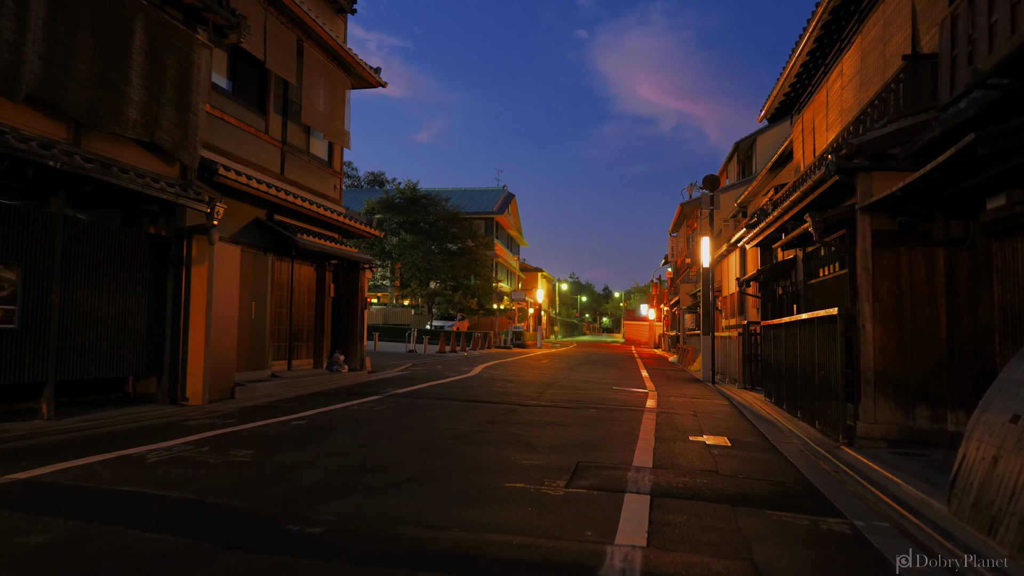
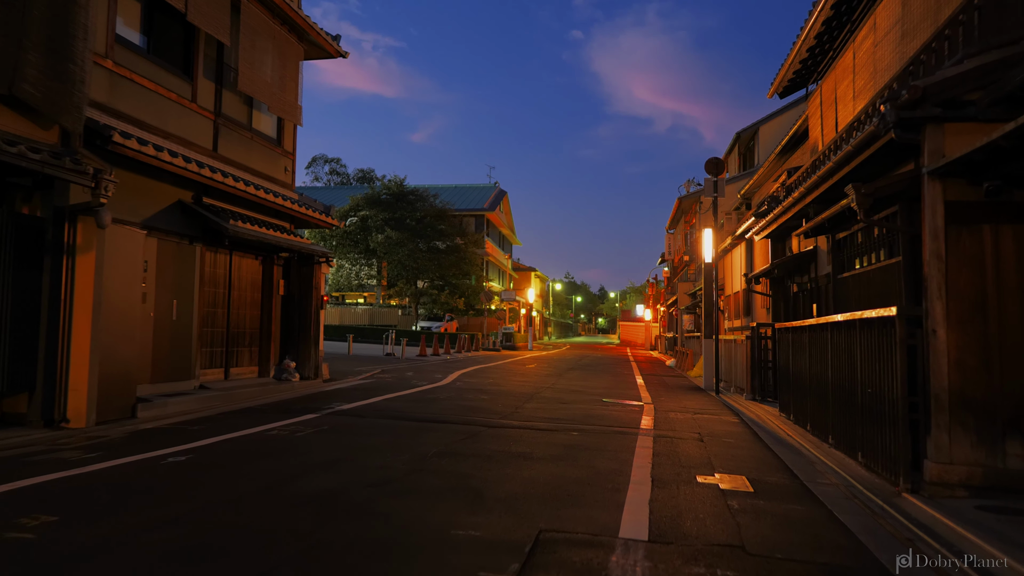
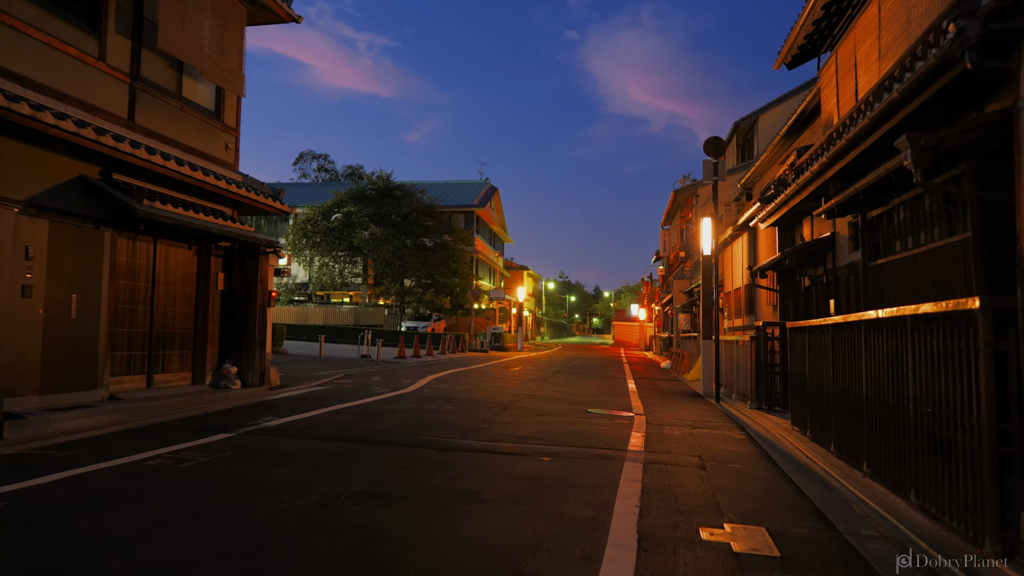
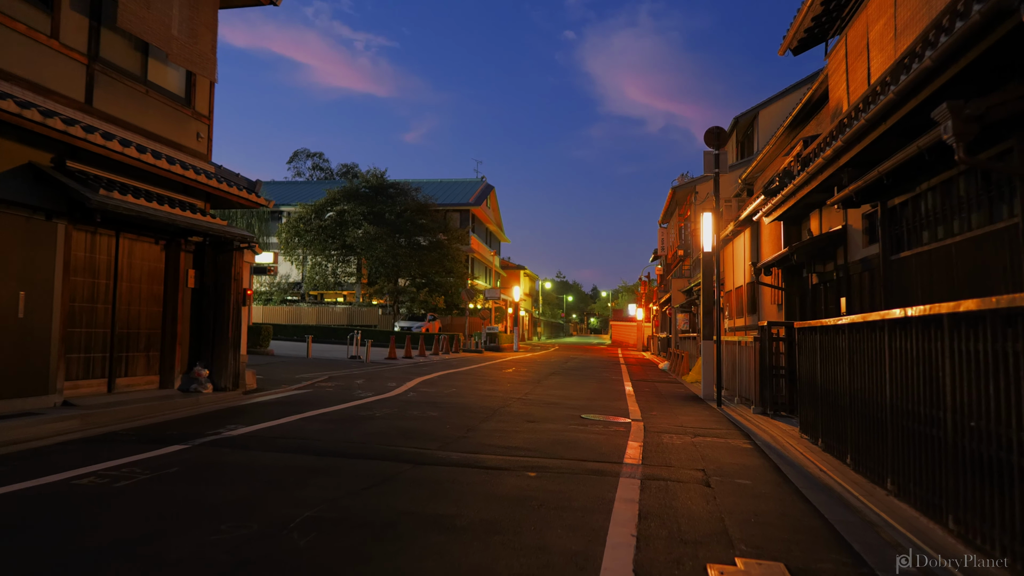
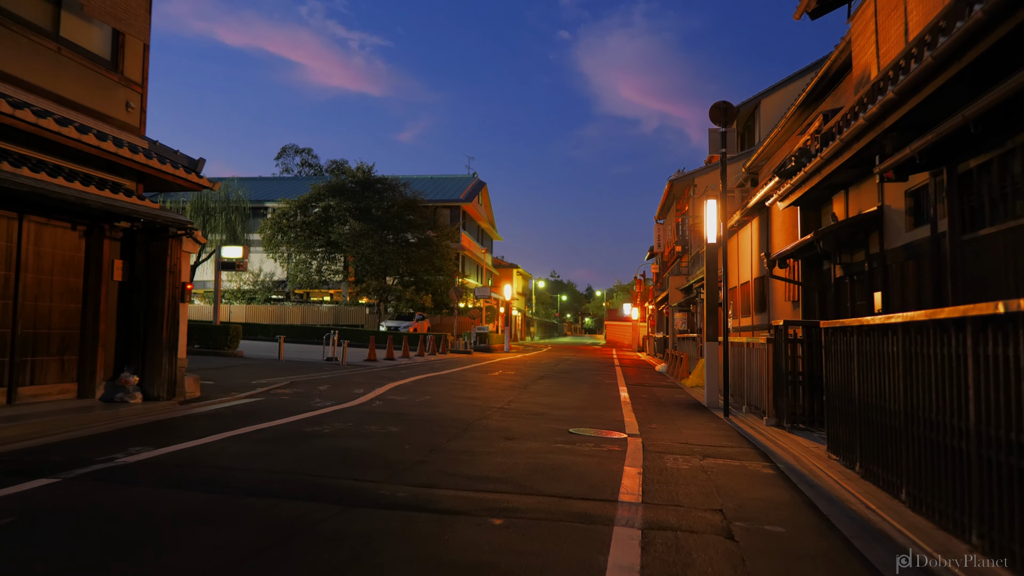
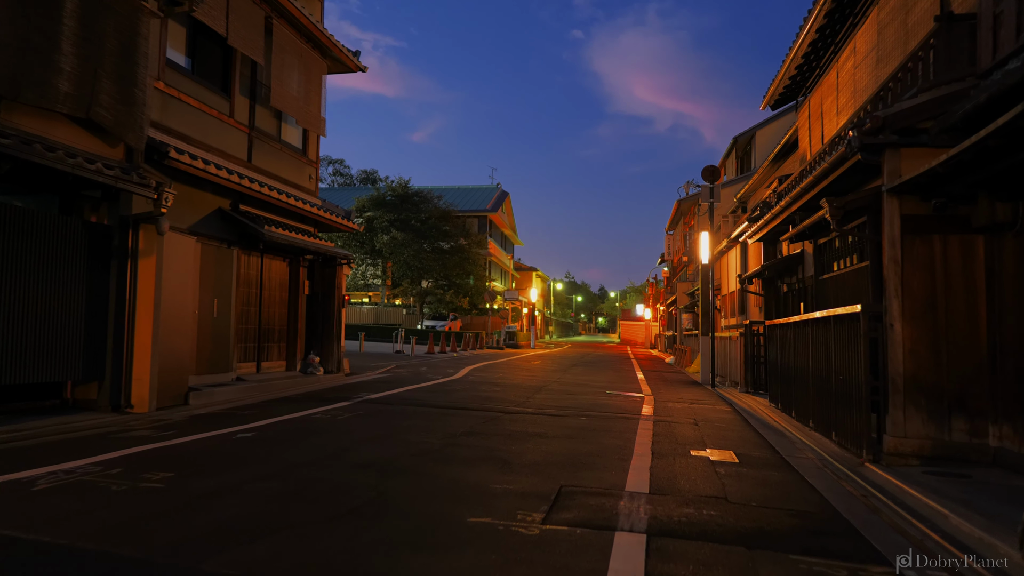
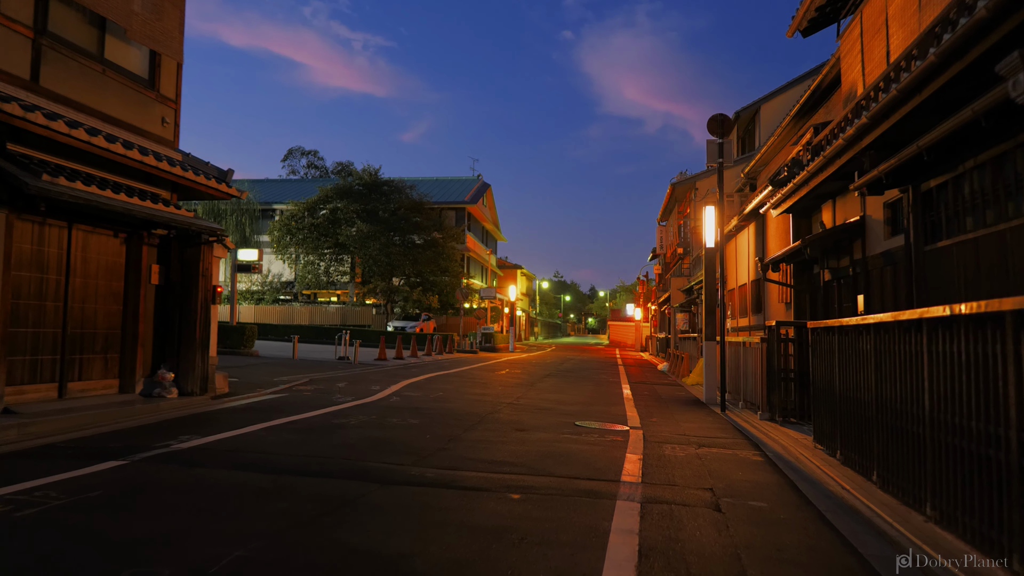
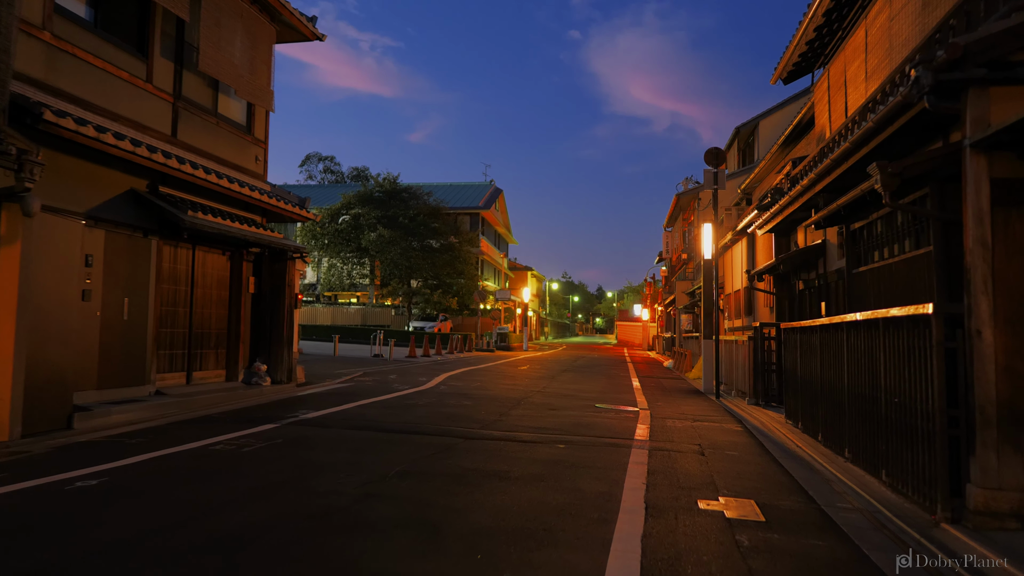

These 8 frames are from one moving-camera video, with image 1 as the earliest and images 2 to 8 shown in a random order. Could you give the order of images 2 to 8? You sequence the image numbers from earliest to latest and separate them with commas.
6, 2, 8, 3, 4, 7, 5
